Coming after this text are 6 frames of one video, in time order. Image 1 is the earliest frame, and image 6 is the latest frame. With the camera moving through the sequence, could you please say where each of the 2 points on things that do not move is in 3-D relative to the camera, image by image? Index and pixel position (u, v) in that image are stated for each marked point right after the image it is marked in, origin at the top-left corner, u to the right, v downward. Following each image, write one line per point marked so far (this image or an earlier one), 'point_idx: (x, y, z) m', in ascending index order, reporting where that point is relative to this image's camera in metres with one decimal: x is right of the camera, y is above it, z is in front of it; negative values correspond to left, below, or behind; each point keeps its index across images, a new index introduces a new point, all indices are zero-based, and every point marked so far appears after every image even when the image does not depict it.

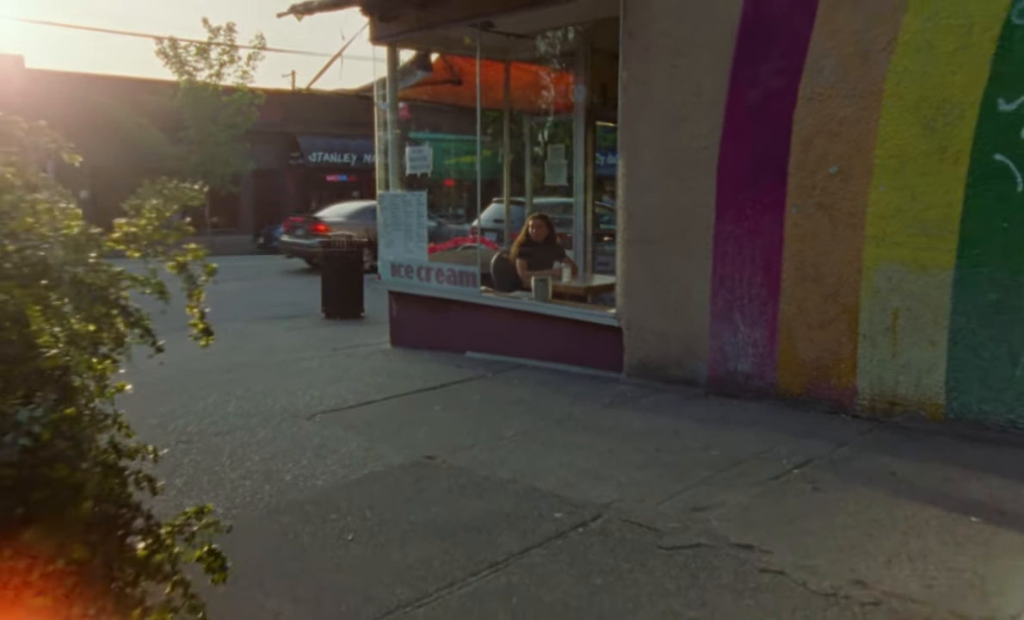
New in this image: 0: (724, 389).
0: (+1.7, -0.6, +6.3) m
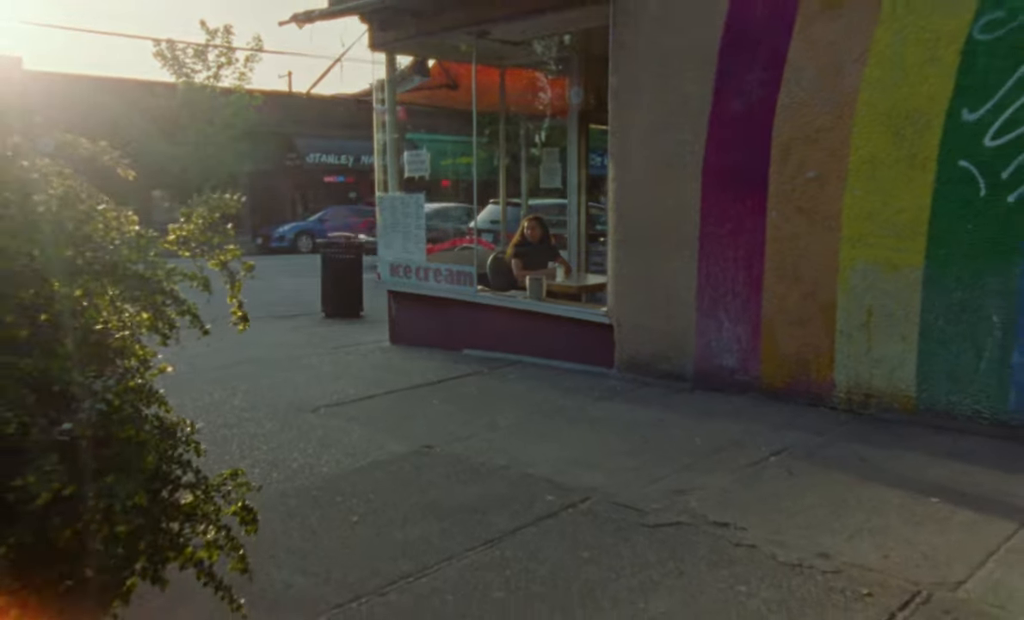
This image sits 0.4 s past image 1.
0: (+1.6, -0.6, +6.6) m
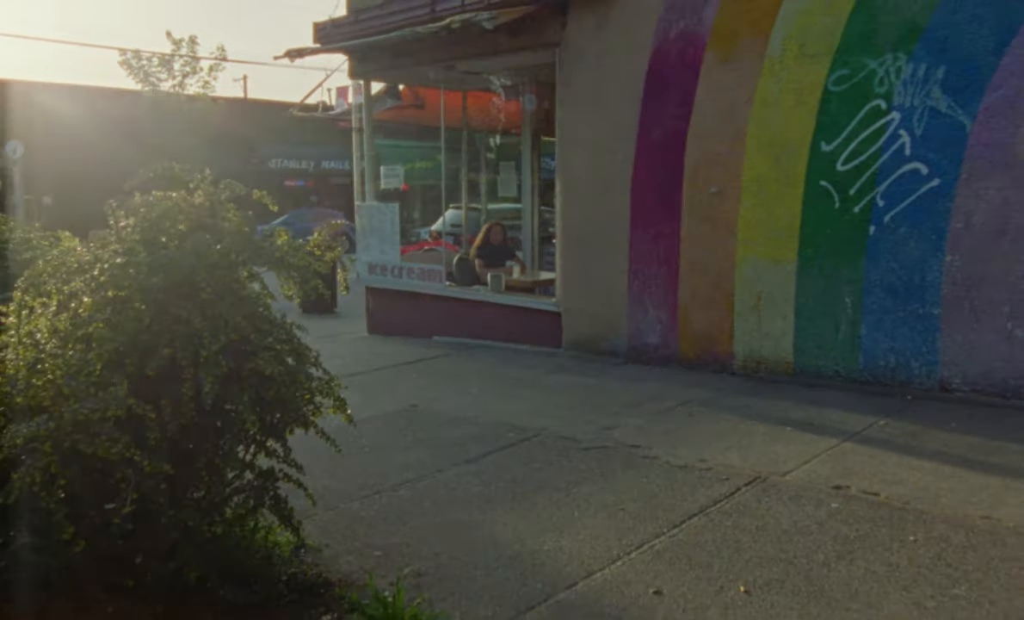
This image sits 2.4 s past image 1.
0: (+1.3, -0.5, +8.2) m
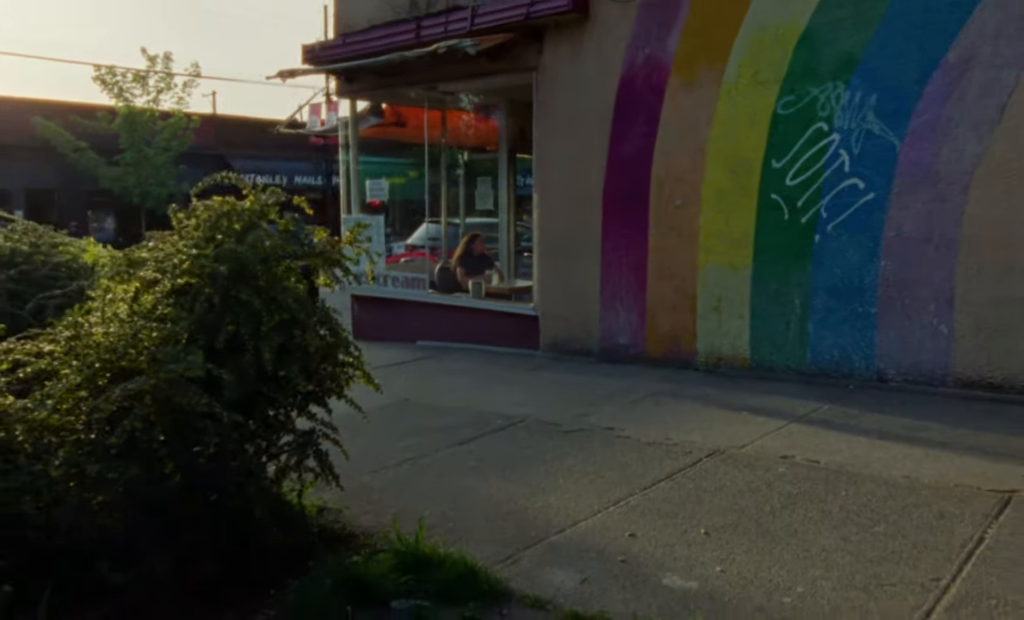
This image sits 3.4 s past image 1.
0: (+1.1, -0.5, +8.9) m
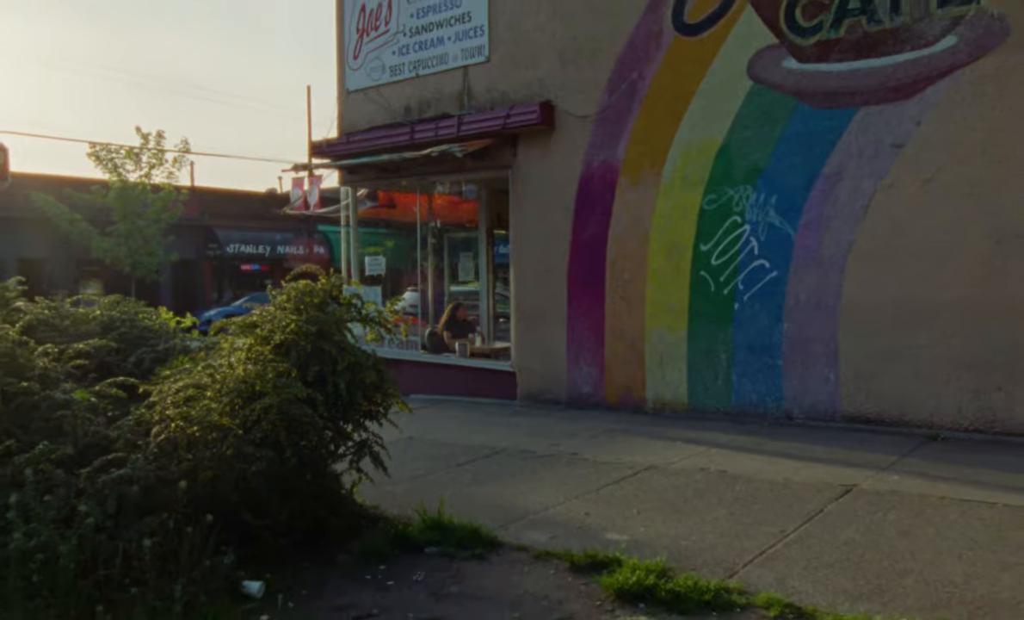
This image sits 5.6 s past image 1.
0: (+0.8, -1.2, +10.8) m
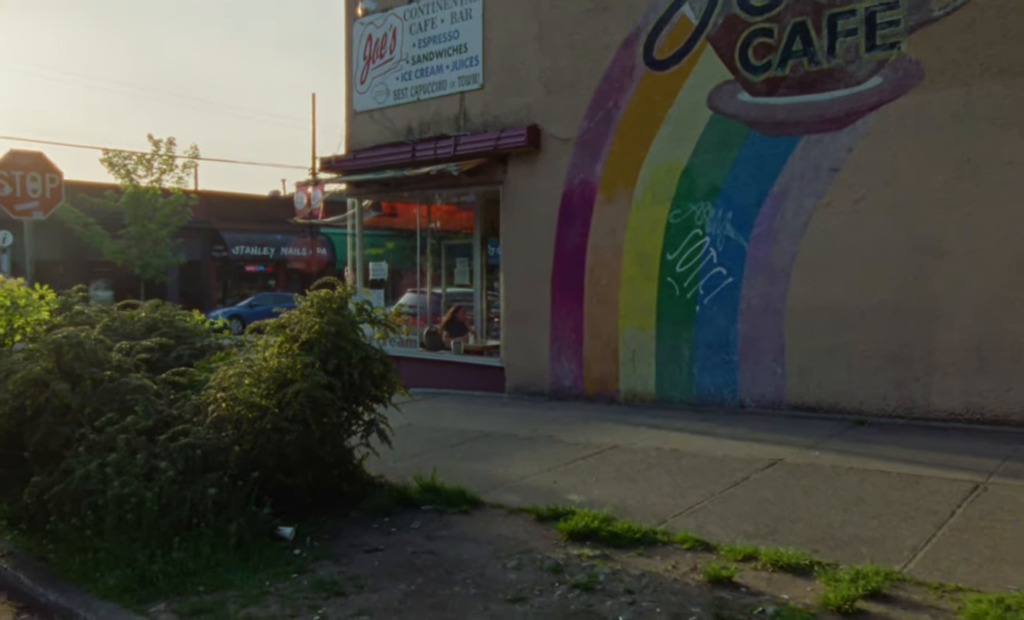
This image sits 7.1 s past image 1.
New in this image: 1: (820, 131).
0: (+0.7, -1.3, +12.0) m
1: (+3.7, +2.1, +9.6) m
